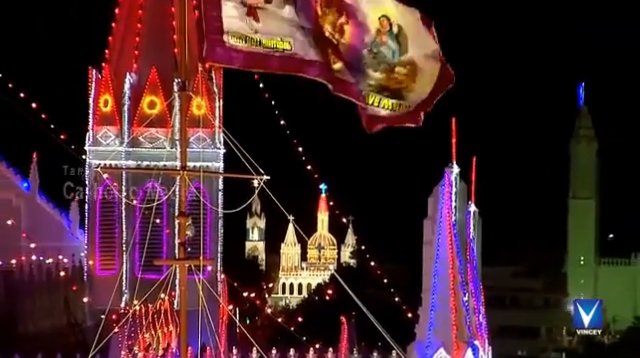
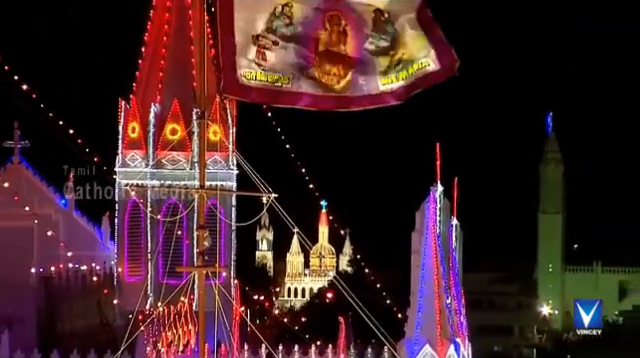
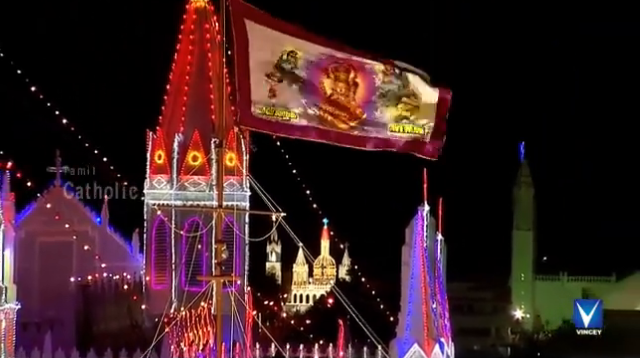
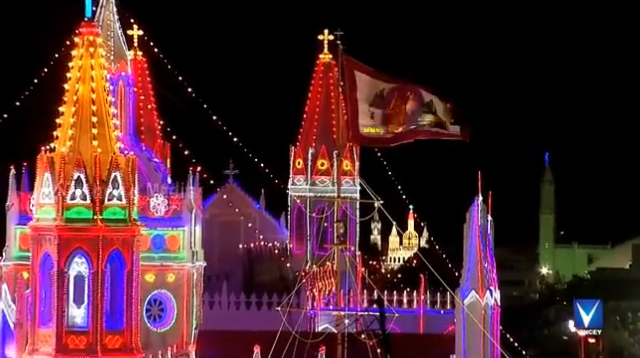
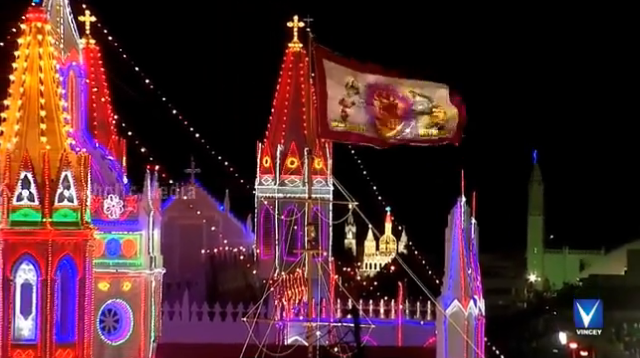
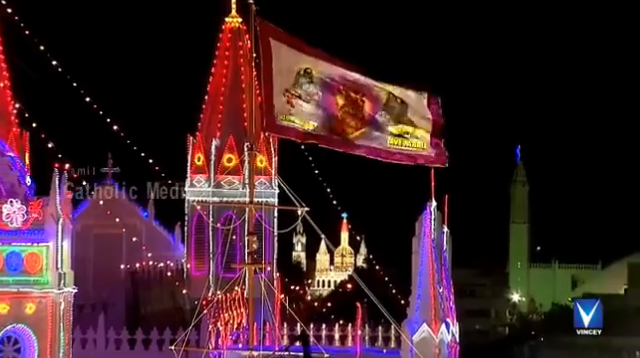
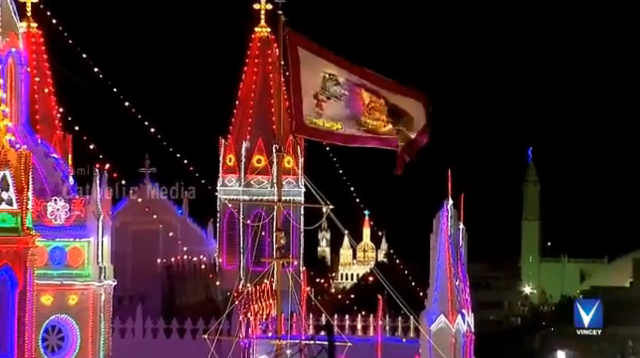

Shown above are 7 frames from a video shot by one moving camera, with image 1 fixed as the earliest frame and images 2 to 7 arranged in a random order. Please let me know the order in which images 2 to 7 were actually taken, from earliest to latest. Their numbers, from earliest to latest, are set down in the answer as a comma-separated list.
2, 3, 6, 7, 5, 4
